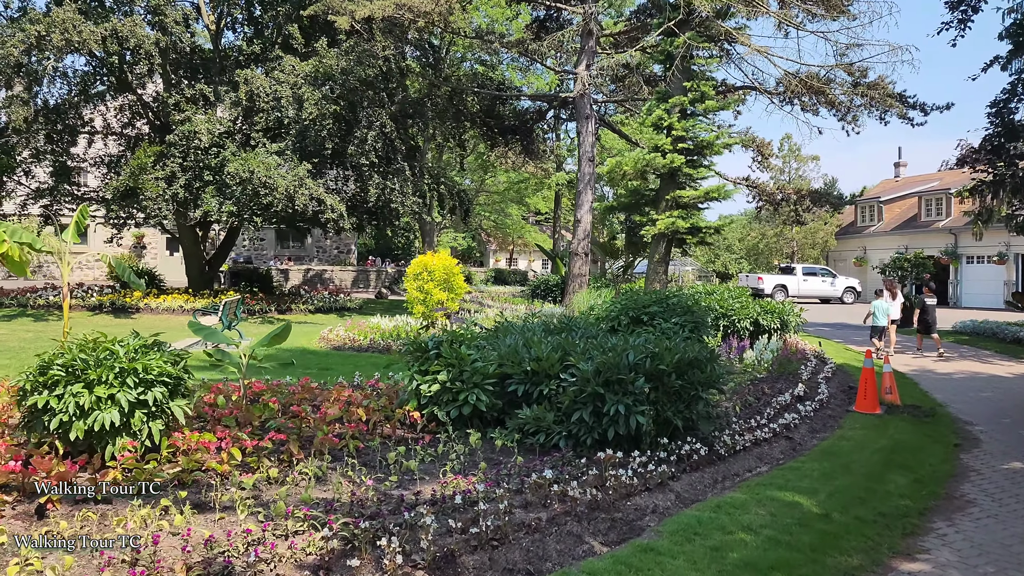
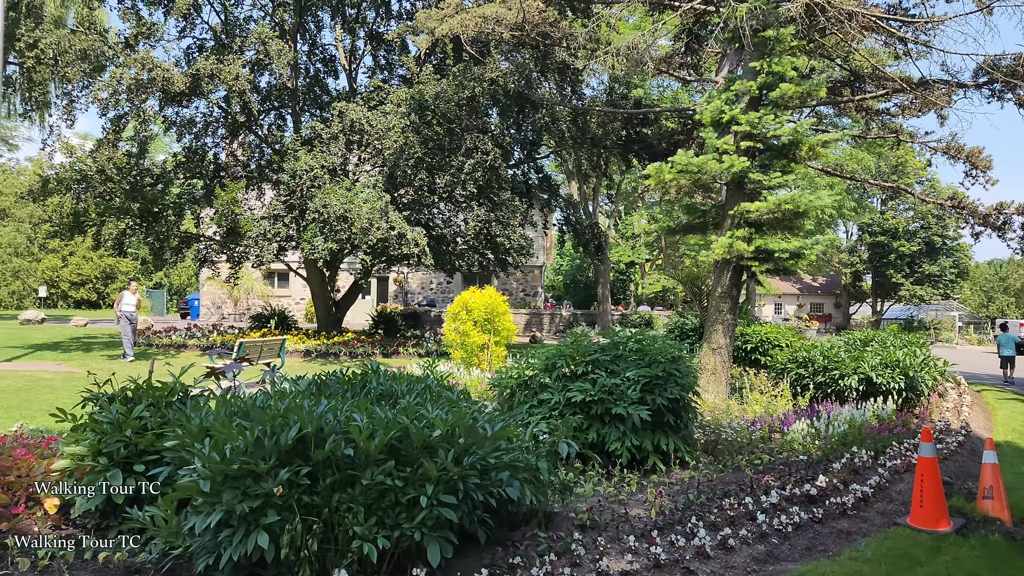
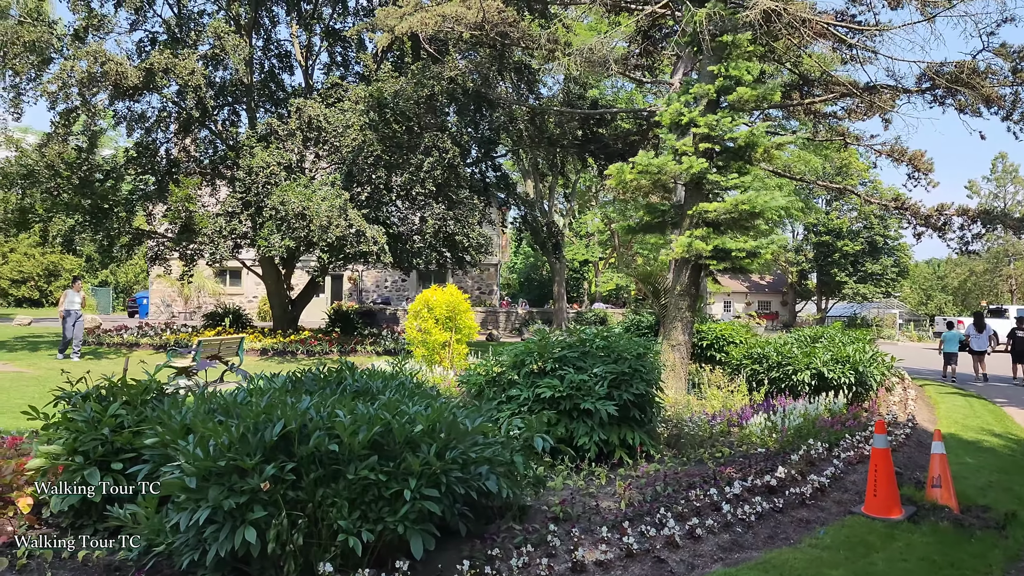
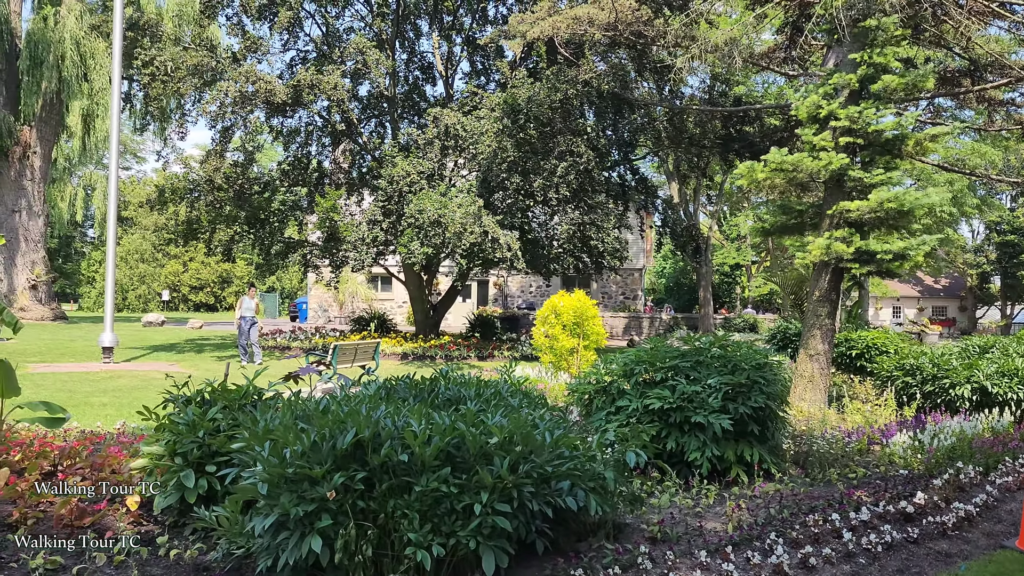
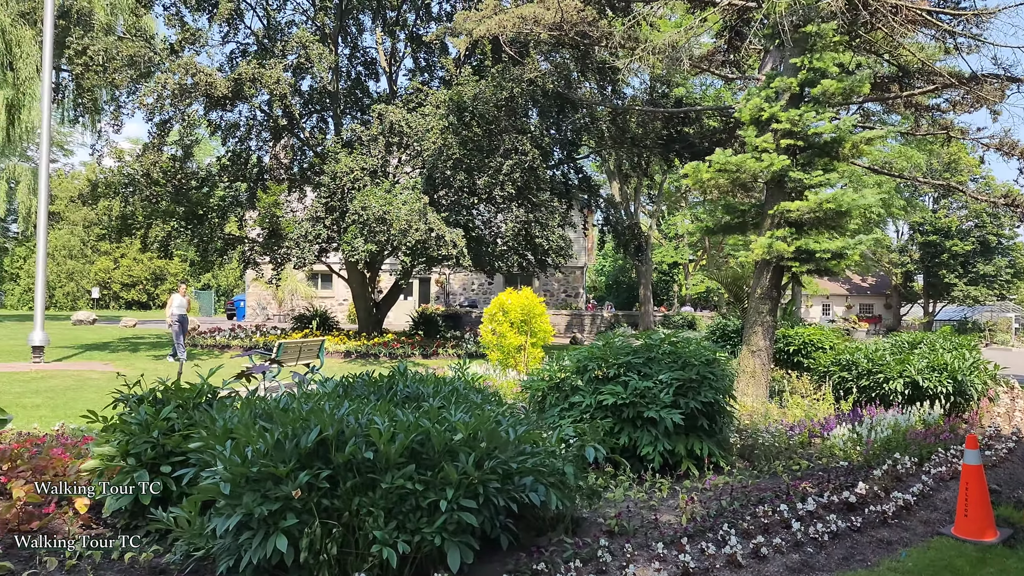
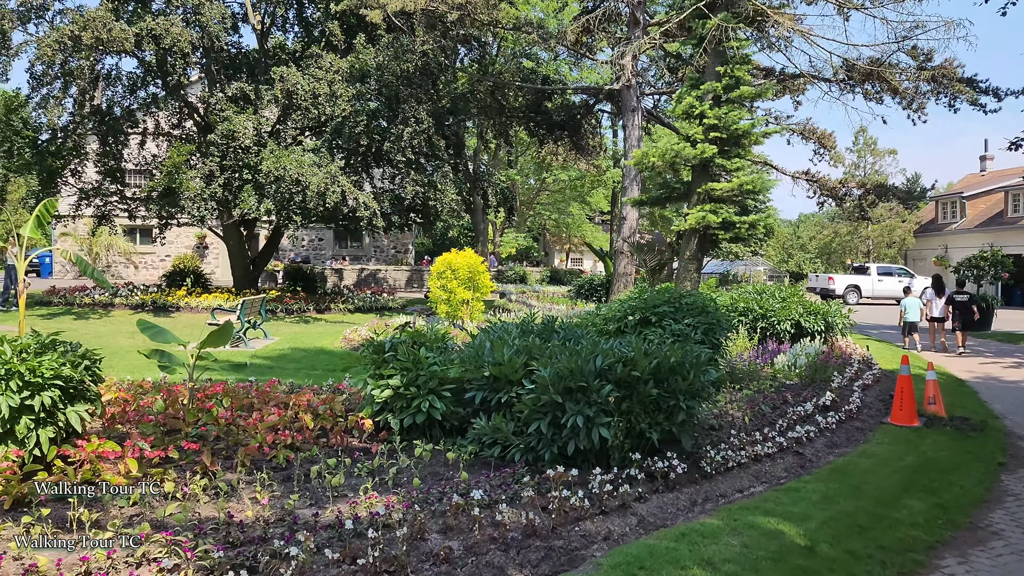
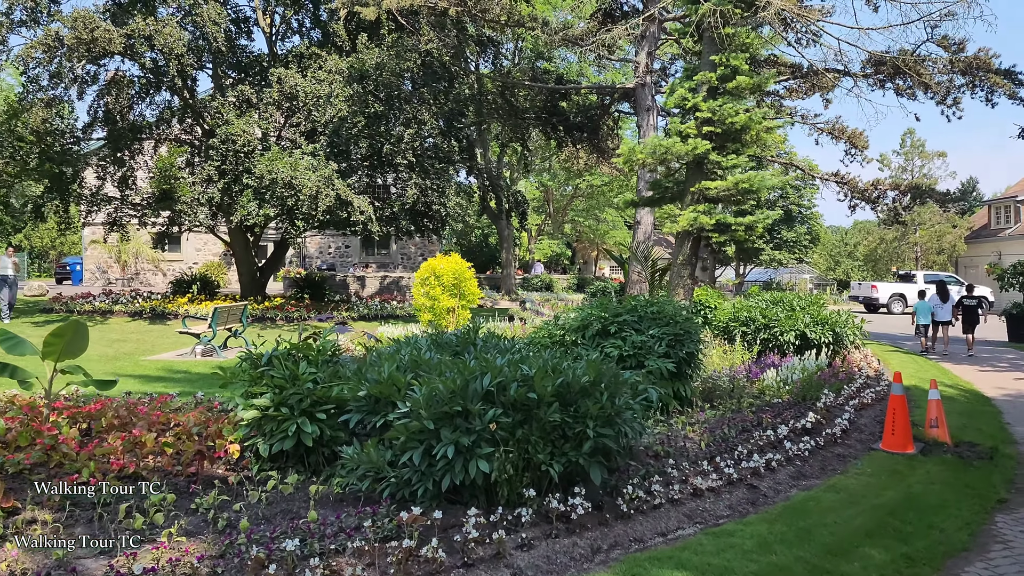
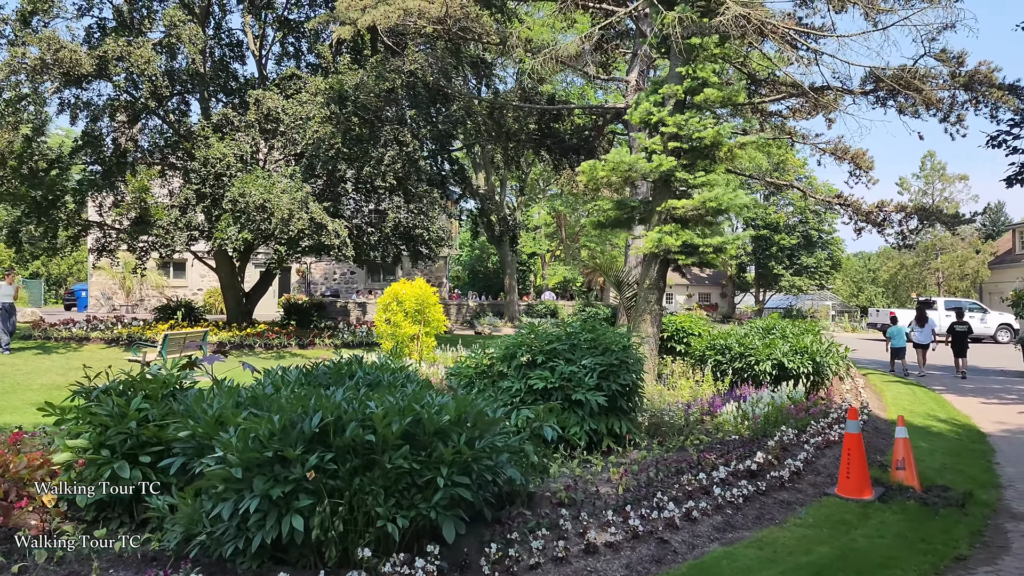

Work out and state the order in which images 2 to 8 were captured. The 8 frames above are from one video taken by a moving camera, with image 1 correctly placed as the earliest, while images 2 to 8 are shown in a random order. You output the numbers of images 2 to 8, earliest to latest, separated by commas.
6, 7, 8, 3, 2, 5, 4
